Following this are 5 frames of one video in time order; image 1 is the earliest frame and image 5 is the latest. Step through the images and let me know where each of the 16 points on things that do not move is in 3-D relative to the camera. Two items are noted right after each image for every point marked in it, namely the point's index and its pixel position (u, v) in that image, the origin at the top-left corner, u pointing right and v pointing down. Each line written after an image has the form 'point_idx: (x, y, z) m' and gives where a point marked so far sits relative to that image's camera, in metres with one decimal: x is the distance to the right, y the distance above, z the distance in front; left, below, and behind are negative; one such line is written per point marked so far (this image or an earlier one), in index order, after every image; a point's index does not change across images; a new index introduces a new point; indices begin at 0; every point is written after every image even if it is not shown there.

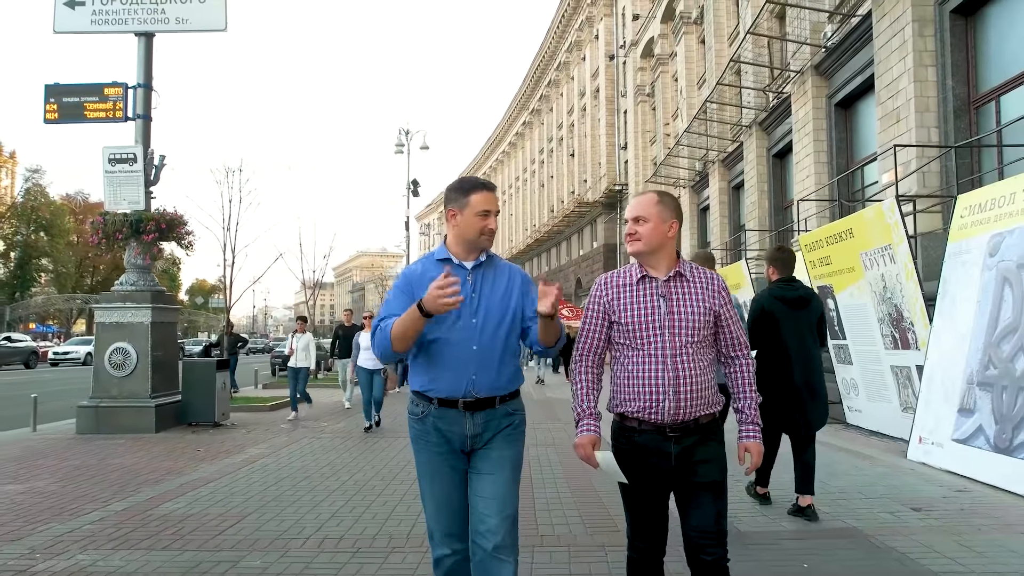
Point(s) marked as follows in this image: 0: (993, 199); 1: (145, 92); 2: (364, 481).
0: (+4.2, +0.8, +6.1) m
1: (-5.2, +2.8, +10.1) m
2: (-1.3, -1.8, +6.3) m
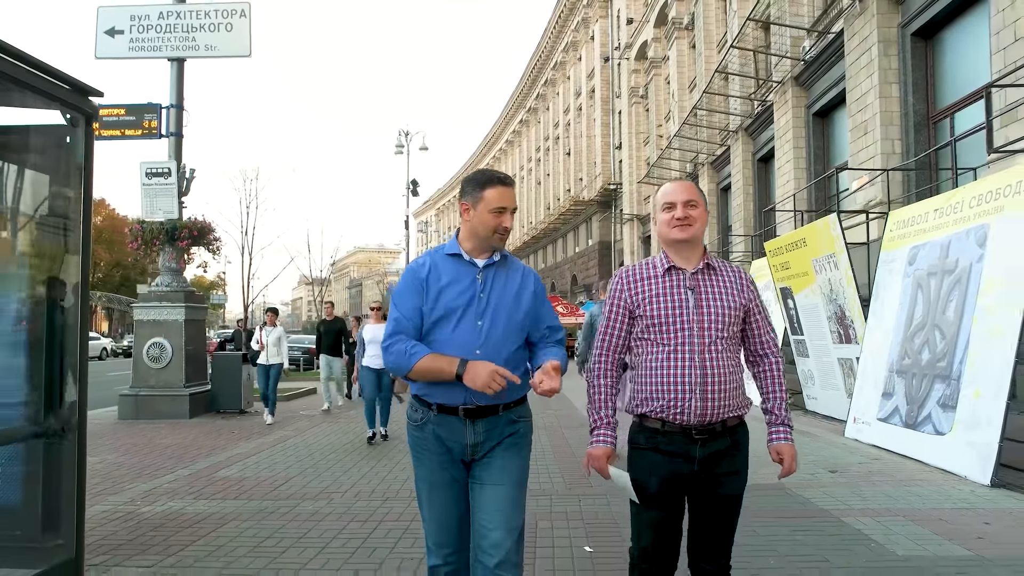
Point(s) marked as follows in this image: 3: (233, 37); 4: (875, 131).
0: (+4.1, +0.7, +7.2) m
1: (-5.3, +2.8, +11.2) m
2: (-1.4, -1.8, +7.4) m
3: (-3.4, +3.1, +8.4) m
4: (+7.6, +3.3, +14.8) m
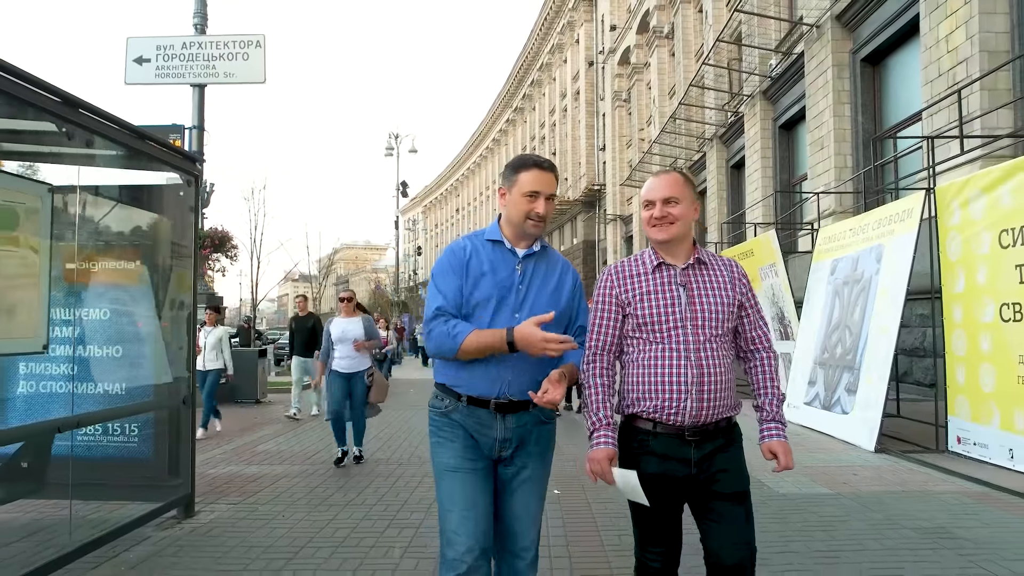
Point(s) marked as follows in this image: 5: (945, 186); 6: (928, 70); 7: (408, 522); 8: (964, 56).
0: (+4.0, +0.7, +8.7) m
1: (-5.5, +2.7, +12.5) m
2: (-1.5, -1.9, +8.8) m
3: (-3.6, +3.1, +9.7) m
4: (+7.3, +3.2, +16.3) m
5: (+4.0, +0.9, +6.5) m
6: (+7.1, +3.7, +12.0) m
7: (-0.7, -1.6, +4.7) m
8: (+7.1, +3.6, +11.1) m
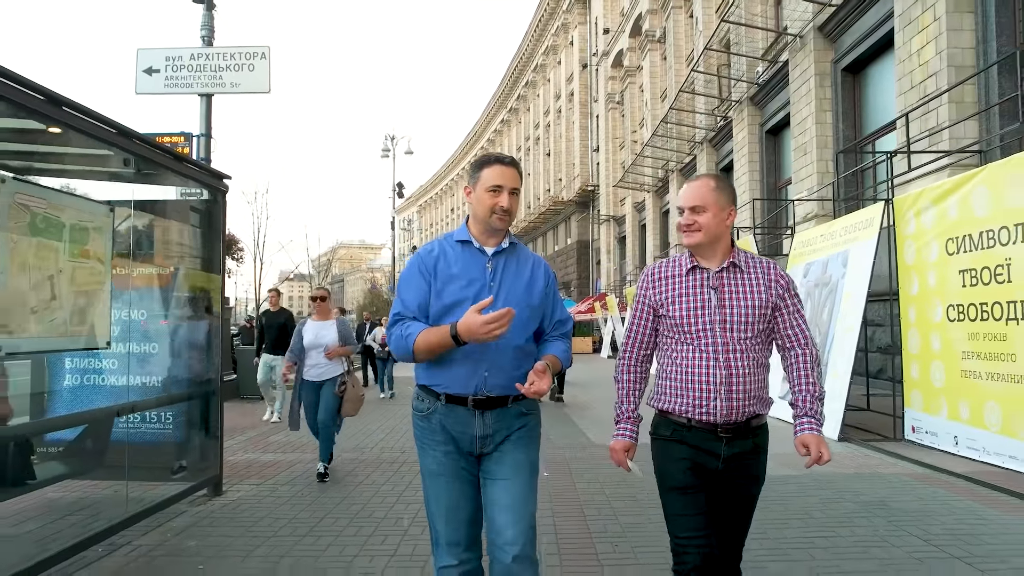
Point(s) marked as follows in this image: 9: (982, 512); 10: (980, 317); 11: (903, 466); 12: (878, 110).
0: (+3.9, +0.6, +9.3) m
1: (-5.6, +2.7, +13.0) m
2: (-1.6, -1.9, +9.4) m
3: (-3.7, +3.0, +10.2) m
4: (+7.2, +3.2, +16.9) m
5: (+3.9, +0.9, +7.1) m
6: (+7.0, +3.7, +12.7) m
7: (-0.7, -1.6, +5.3) m
8: (+7.0, +3.6, +11.7) m
9: (+3.0, -1.5, +4.6) m
10: (+3.9, -0.2, +5.9) m
11: (+3.4, -1.6, +6.2) m
12: (+8.0, +3.8, +15.4) m
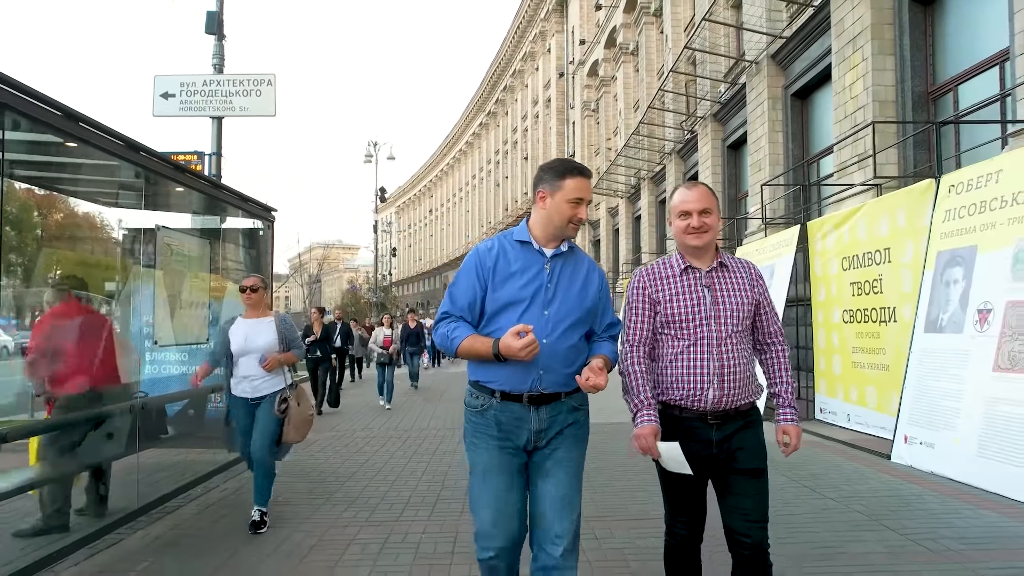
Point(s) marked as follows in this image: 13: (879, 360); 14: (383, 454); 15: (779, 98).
0: (+3.6, +0.5, +10.9) m
1: (-6.0, +2.6, +14.4) m
2: (-1.9, -2.0, +10.9) m
3: (-4.0, +2.9, +11.6) m
4: (+6.7, +3.1, +18.7) m
5: (+3.7, +0.8, +8.7) m
6: (+6.6, +3.6, +14.4) m
7: (-0.9, -1.7, +6.8) m
8: (+6.7, +3.5, +13.5) m
9: (+2.9, -1.6, +6.2) m
10: (+3.8, -0.3, +7.6) m
11: (+3.2, -1.6, +7.8) m
12: (+7.5, +3.7, +17.2) m
13: (+3.8, -0.8, +7.3) m
14: (-1.4, -1.7, +7.4) m
15: (+7.0, +5.0, +18.5) m
